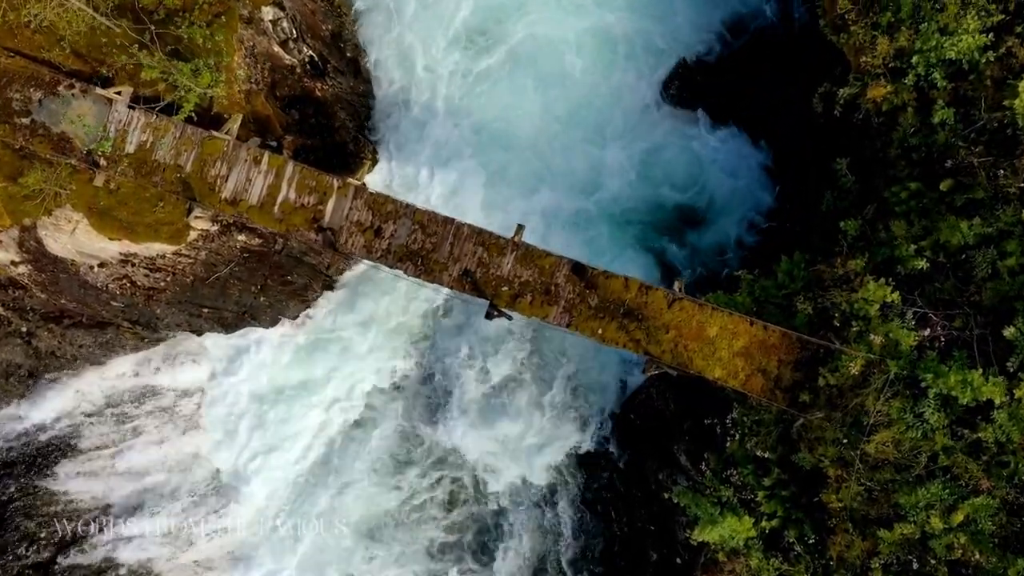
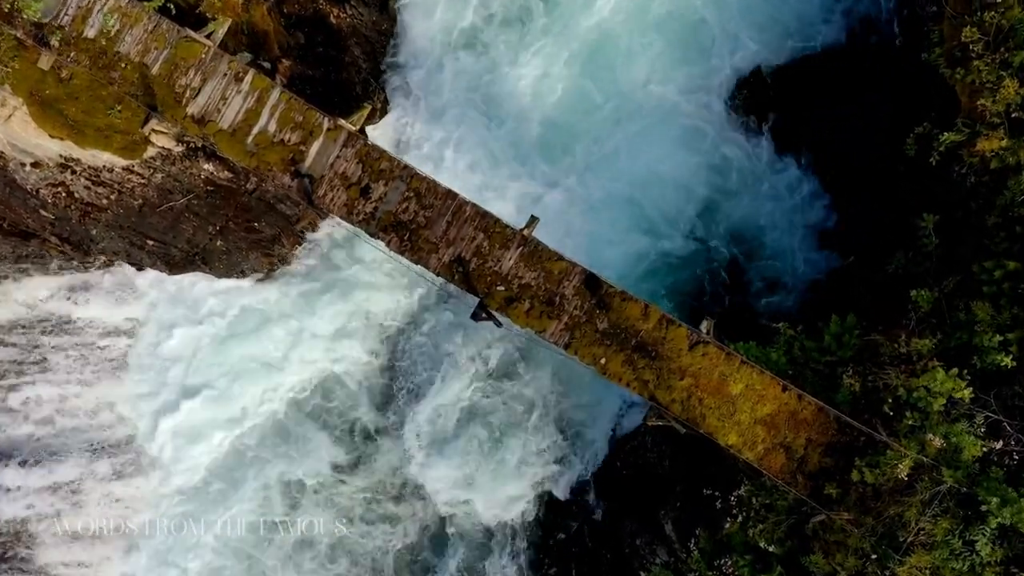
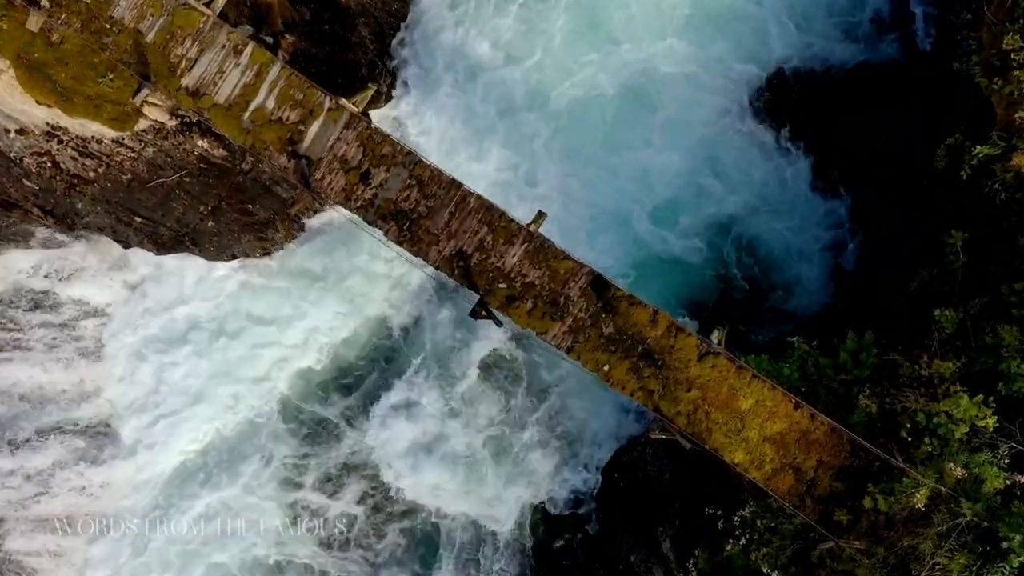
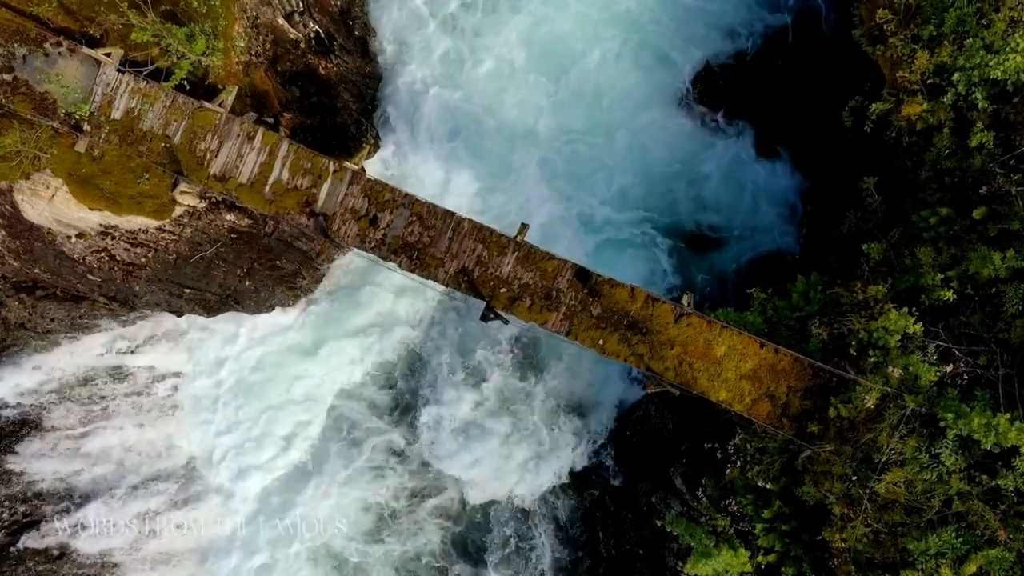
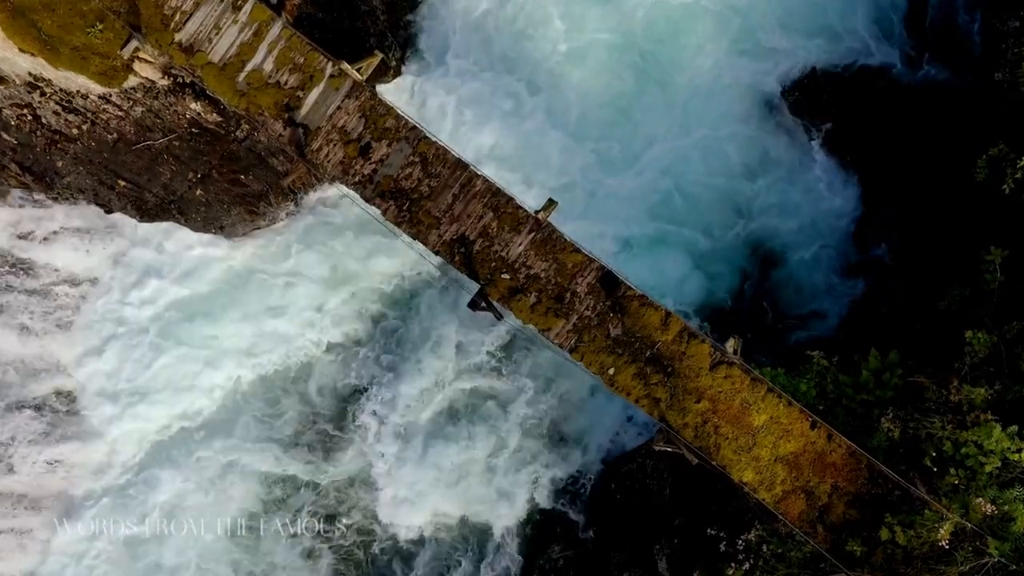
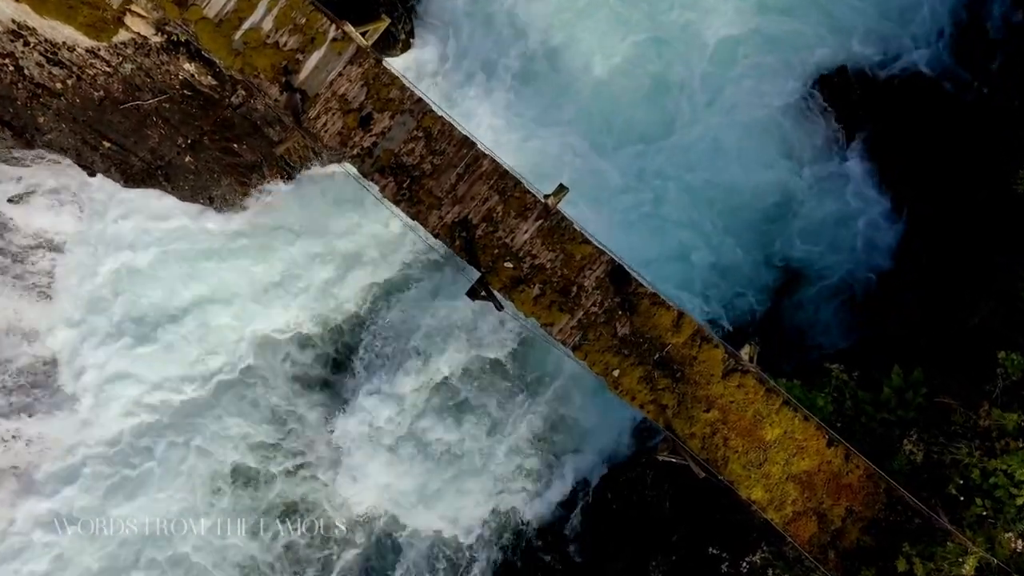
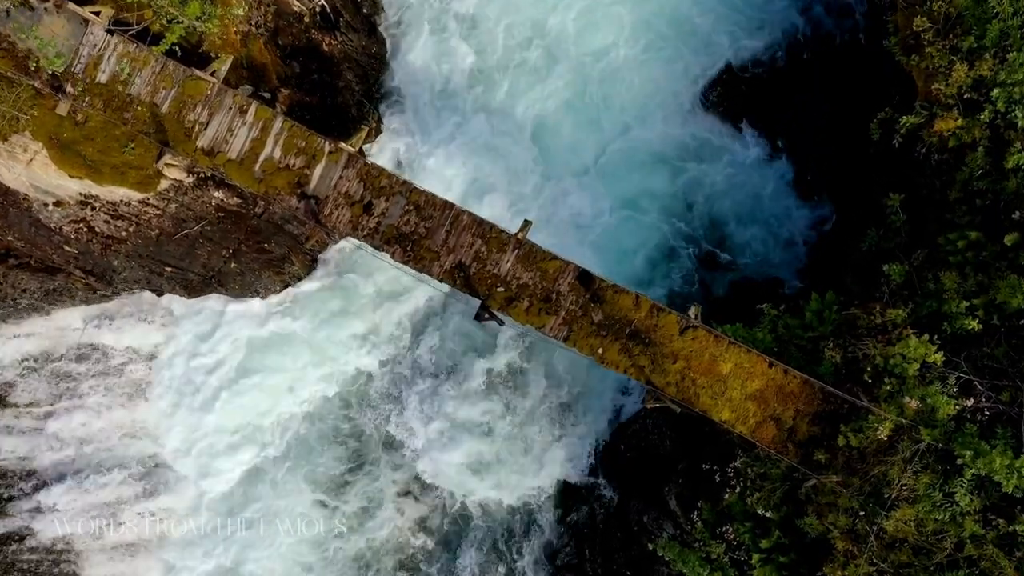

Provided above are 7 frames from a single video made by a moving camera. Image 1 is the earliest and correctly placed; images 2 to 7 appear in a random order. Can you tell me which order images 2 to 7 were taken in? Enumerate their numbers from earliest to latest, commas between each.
4, 7, 2, 3, 5, 6
